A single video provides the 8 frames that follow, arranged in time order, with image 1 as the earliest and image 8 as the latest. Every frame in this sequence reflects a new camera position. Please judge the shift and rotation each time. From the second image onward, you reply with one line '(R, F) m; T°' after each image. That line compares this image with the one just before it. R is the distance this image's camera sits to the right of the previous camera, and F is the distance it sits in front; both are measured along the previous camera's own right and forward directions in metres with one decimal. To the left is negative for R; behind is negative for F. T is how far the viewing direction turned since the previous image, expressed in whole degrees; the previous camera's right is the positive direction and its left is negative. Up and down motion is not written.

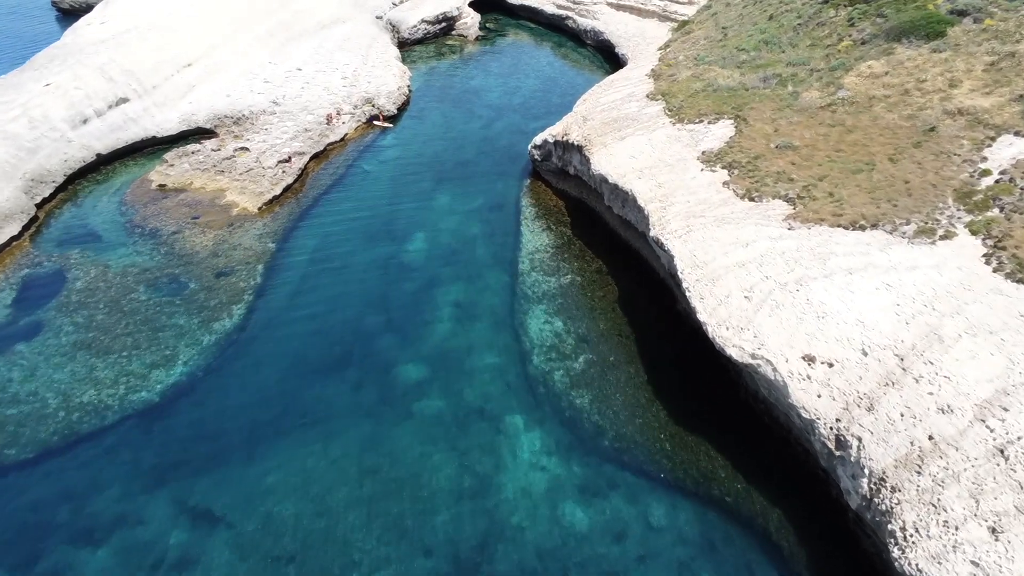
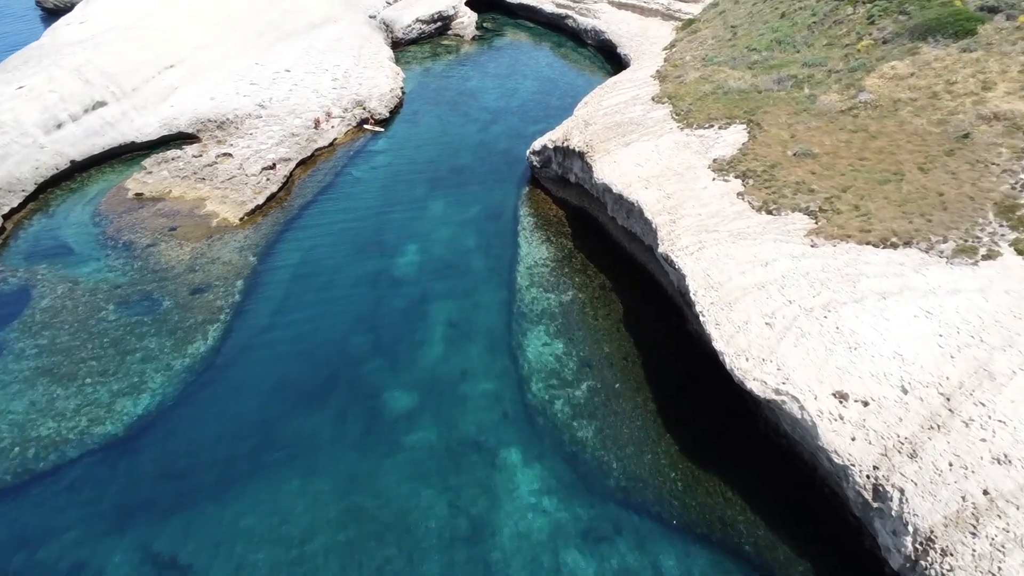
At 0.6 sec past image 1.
(+0.1, +2.0) m; 0°
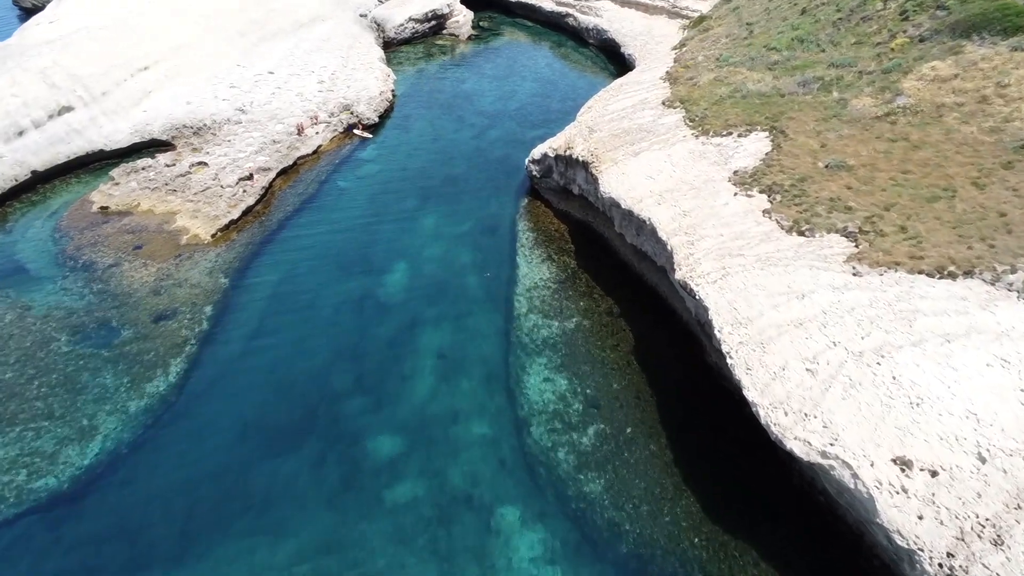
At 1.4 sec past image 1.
(0.0, +2.7) m; 0°
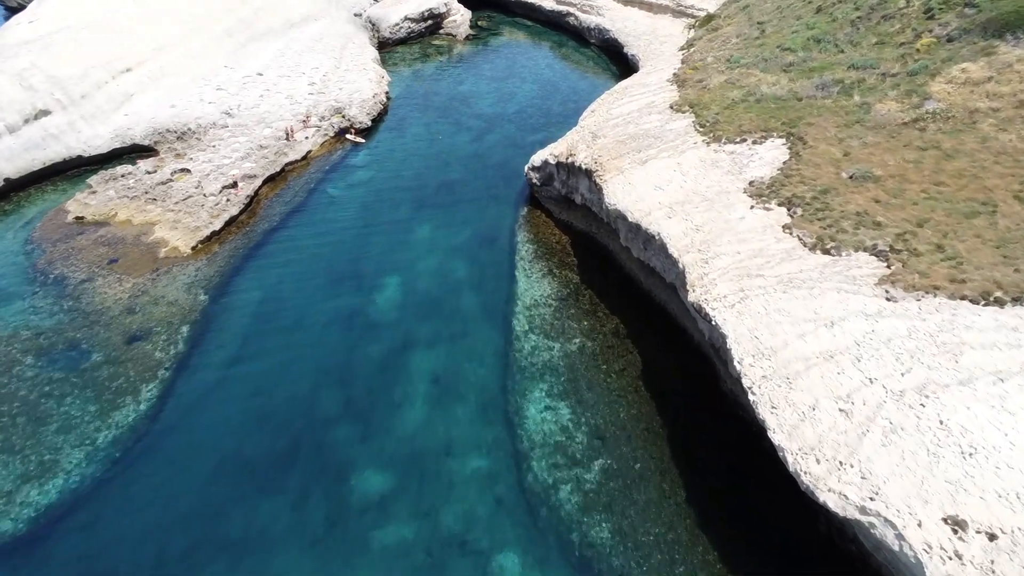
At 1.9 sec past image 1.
(0.0, +1.7) m; 0°
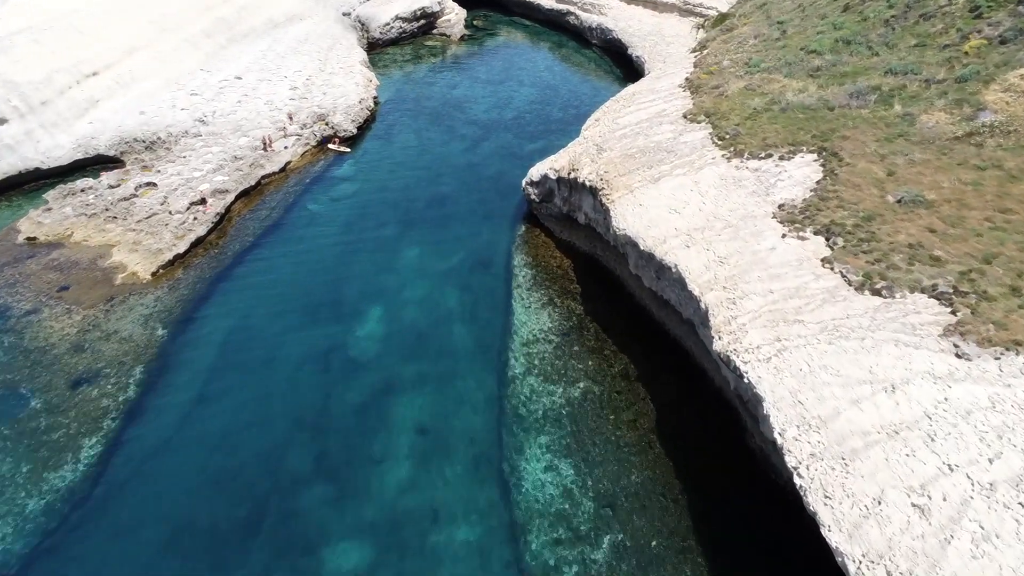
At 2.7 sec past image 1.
(+0.1, +2.7) m; 0°
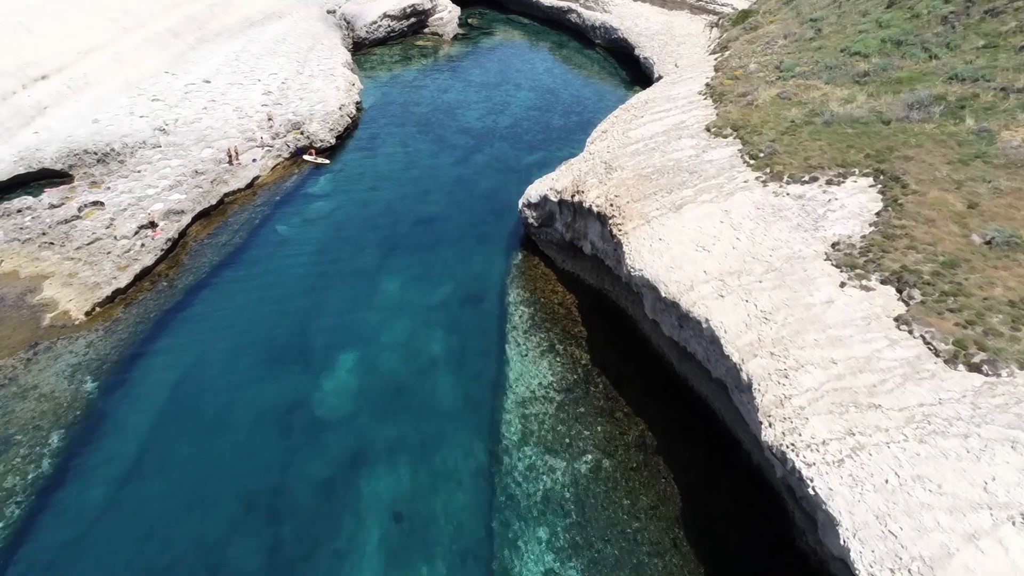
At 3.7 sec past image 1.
(+0.1, +3.5) m; 0°
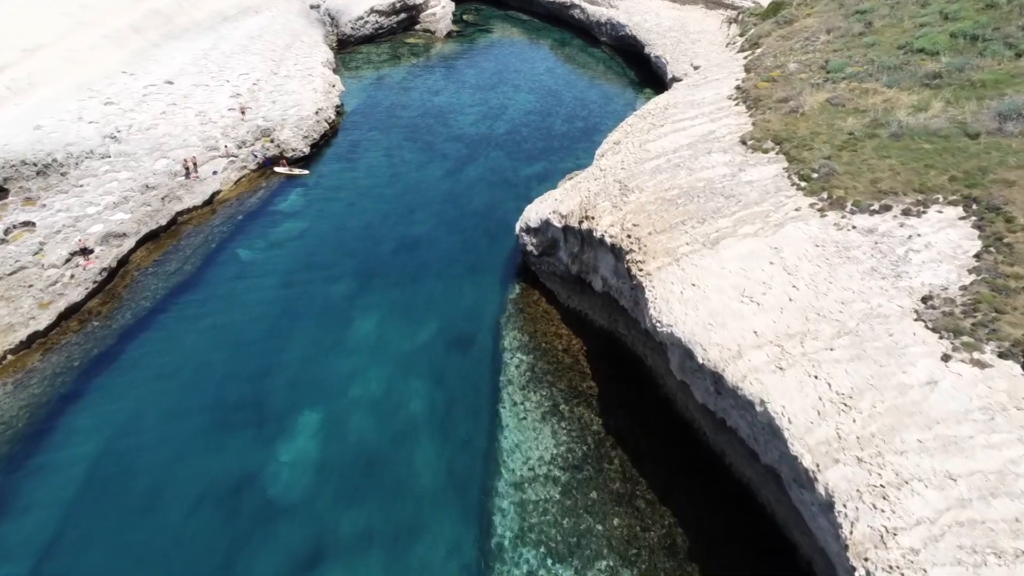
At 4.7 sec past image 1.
(+0.1, +3.6) m; 0°
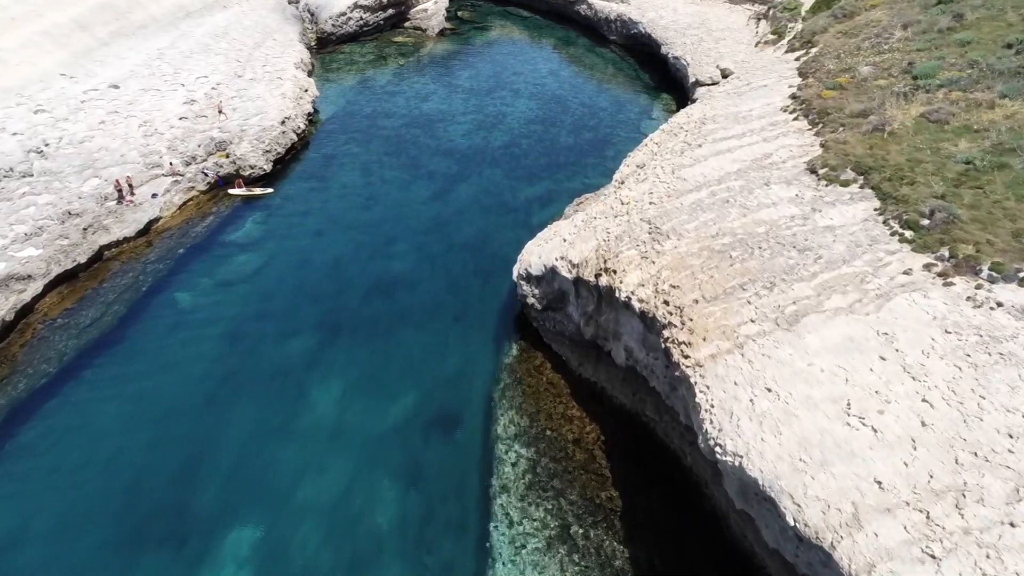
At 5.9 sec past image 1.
(+0.1, +4.2) m; 0°
